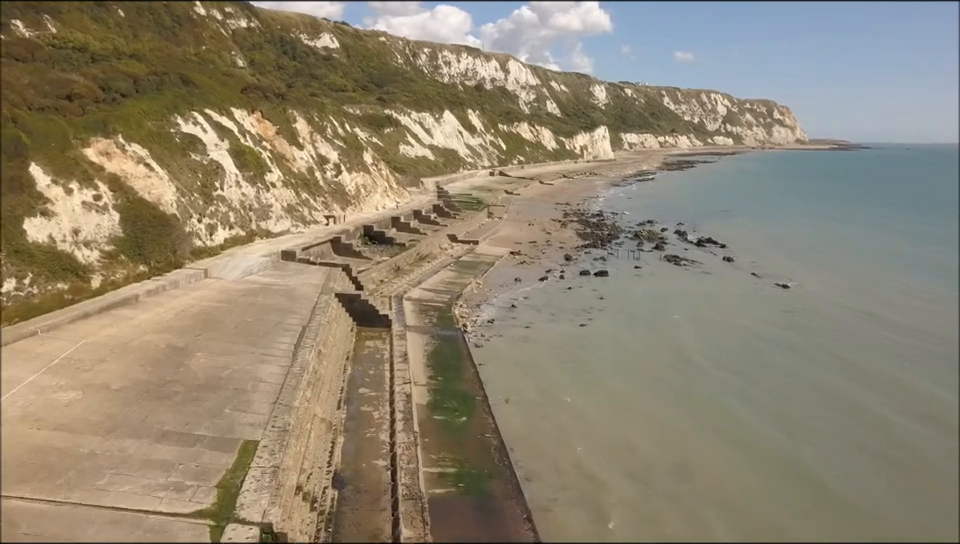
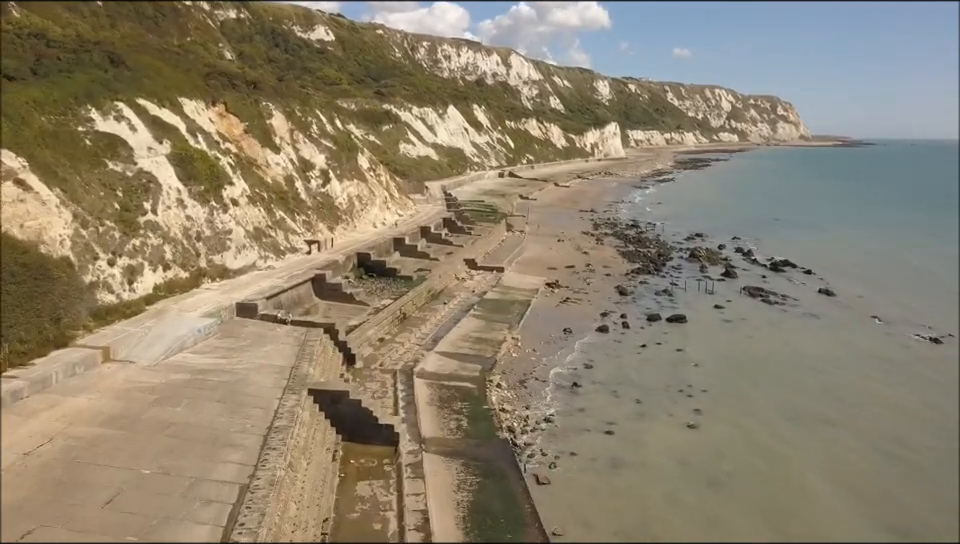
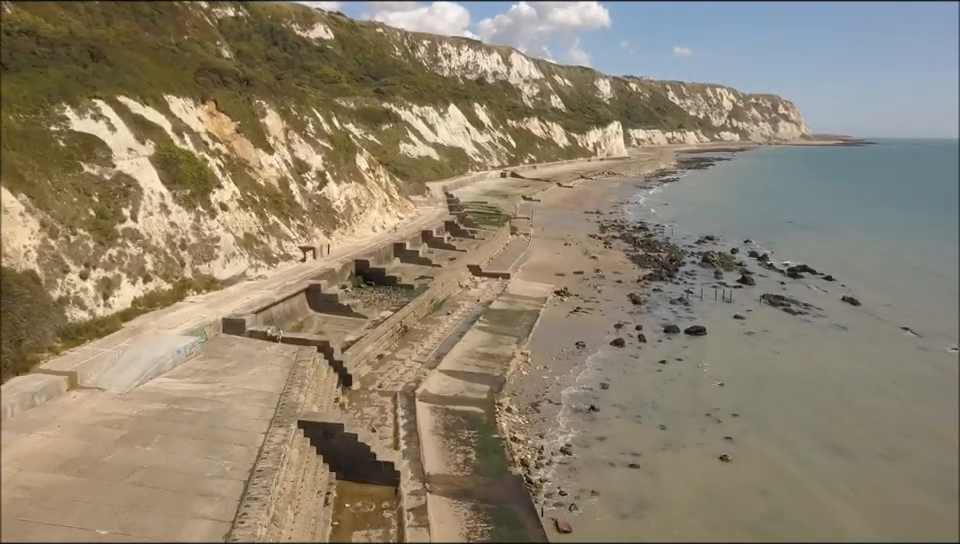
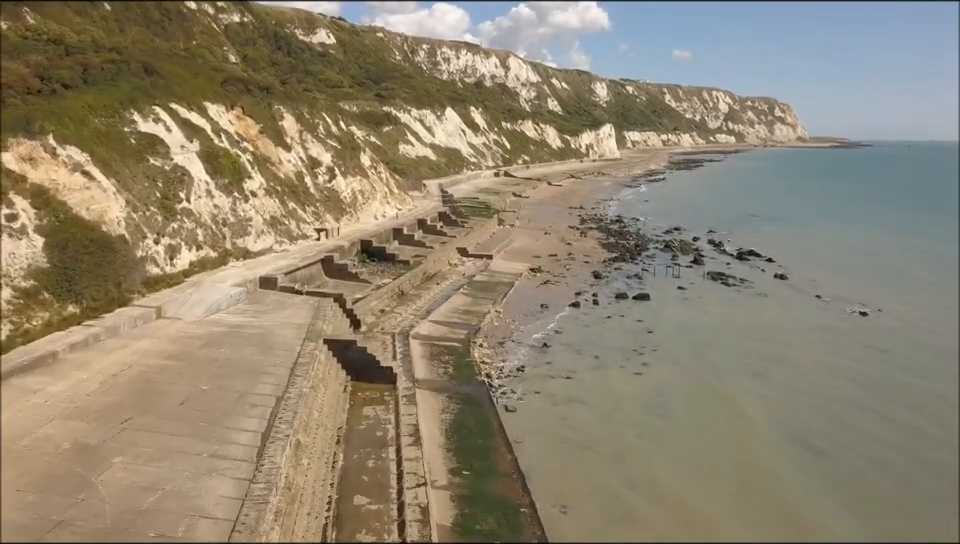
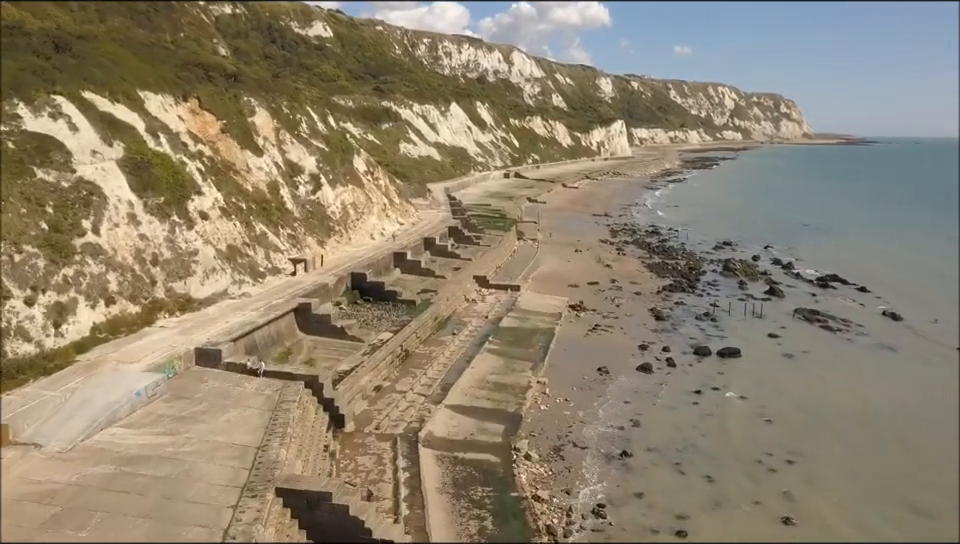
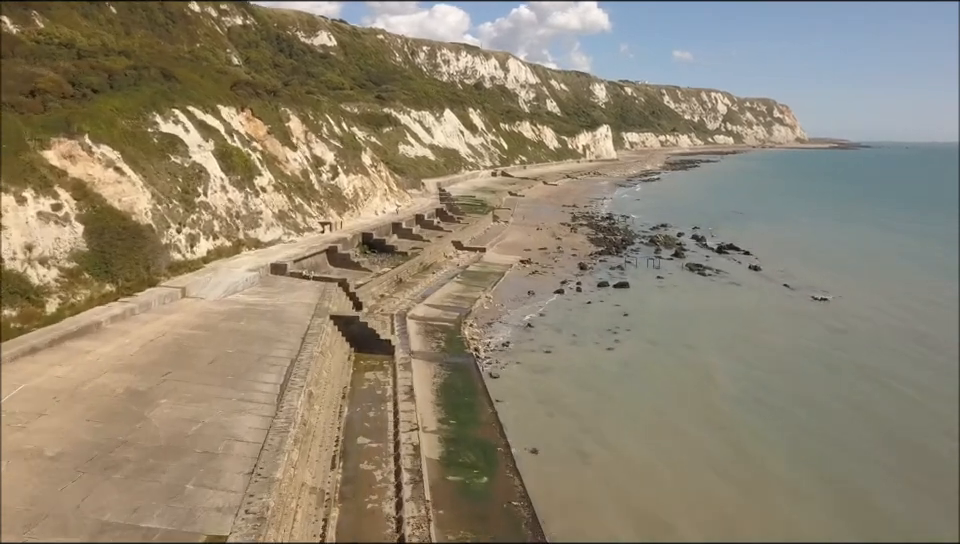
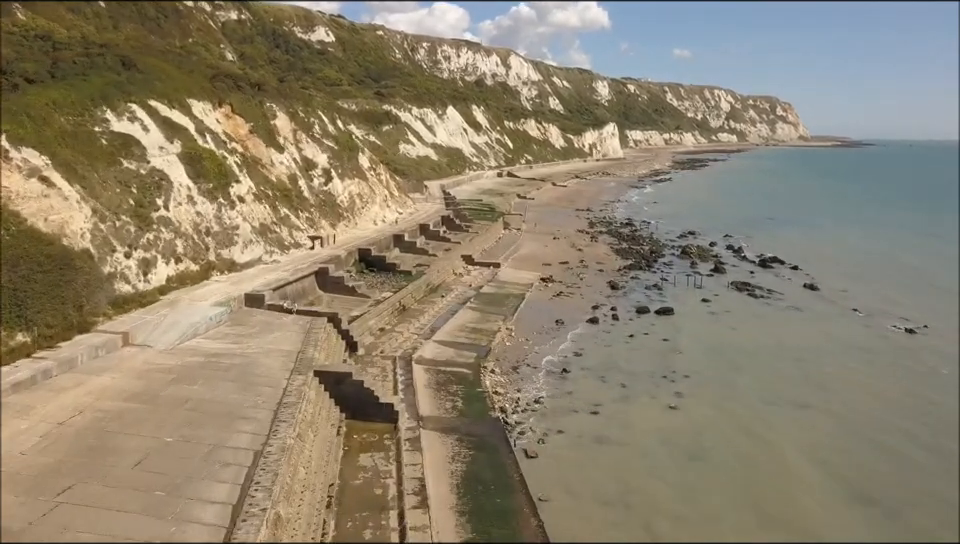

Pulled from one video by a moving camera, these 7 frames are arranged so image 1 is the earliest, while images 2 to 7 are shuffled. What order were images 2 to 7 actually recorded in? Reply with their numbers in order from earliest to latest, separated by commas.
6, 4, 7, 2, 3, 5
